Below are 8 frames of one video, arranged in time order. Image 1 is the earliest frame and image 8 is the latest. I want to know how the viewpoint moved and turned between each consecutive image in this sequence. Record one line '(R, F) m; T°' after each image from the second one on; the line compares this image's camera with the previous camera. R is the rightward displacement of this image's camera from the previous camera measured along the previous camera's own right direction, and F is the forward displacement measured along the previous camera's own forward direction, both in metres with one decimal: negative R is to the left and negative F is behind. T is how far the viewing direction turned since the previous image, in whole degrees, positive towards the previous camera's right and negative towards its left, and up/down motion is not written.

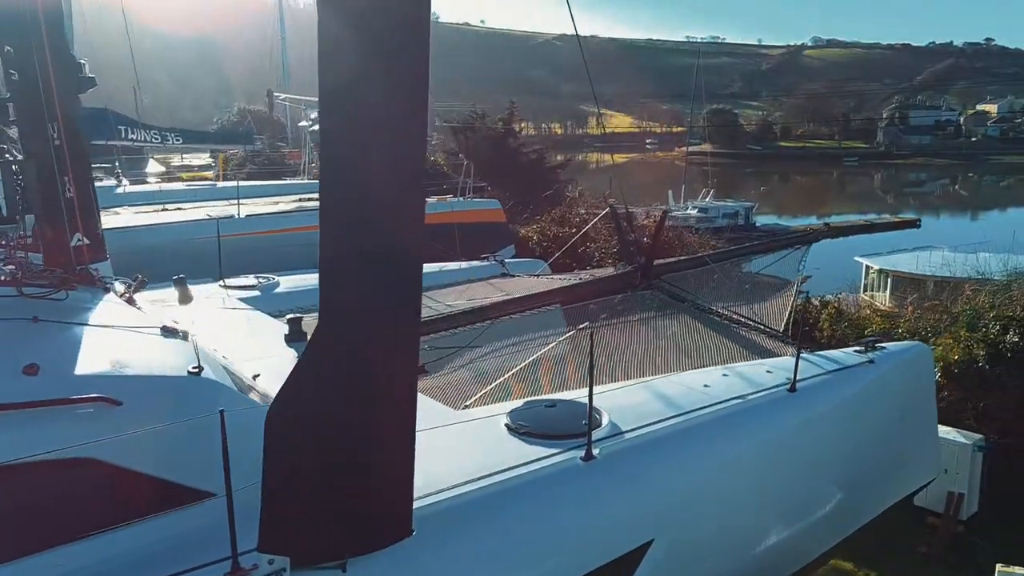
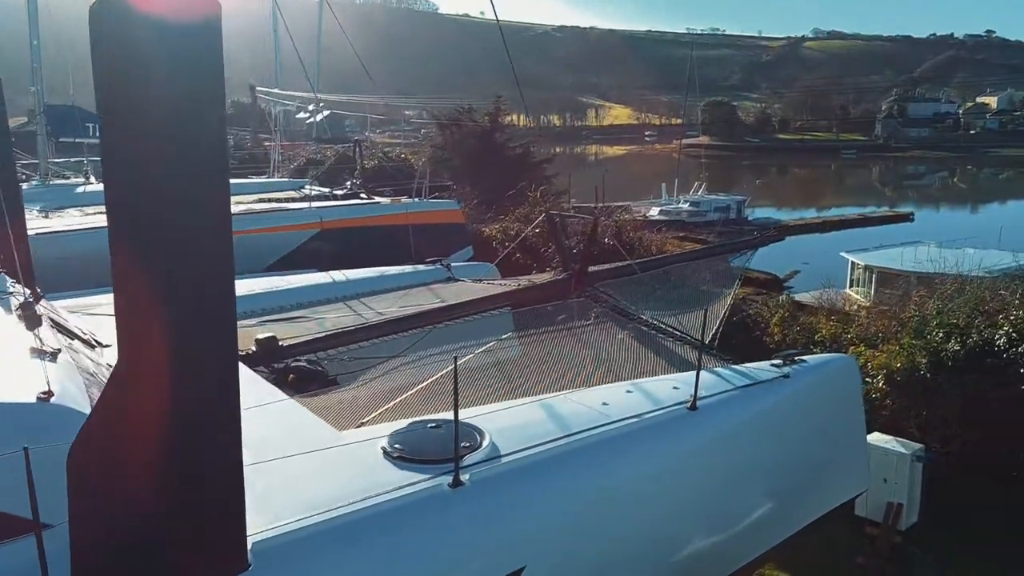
(+0.5, +0.1) m; 0°
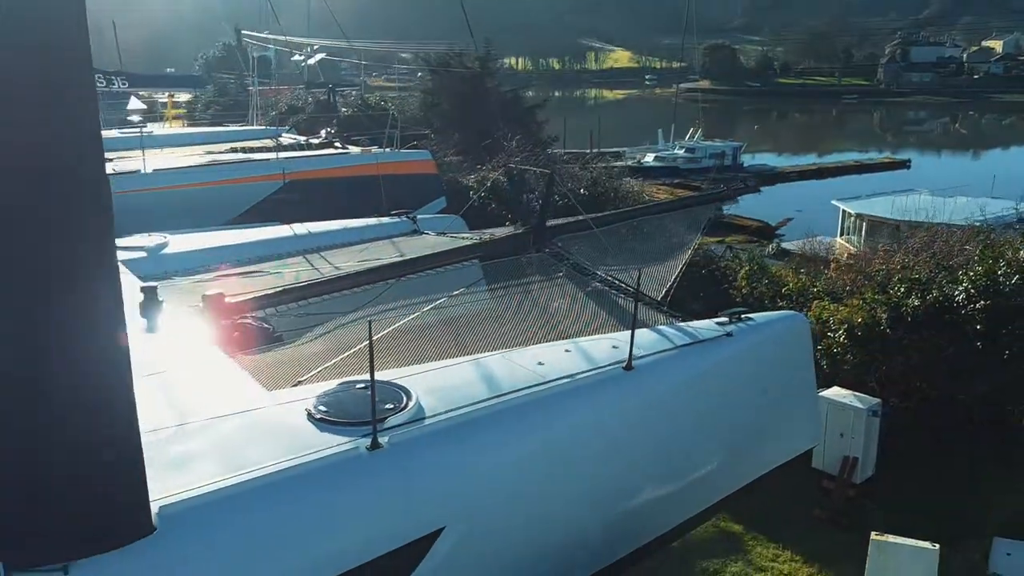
(+0.3, 0.0) m; 0°
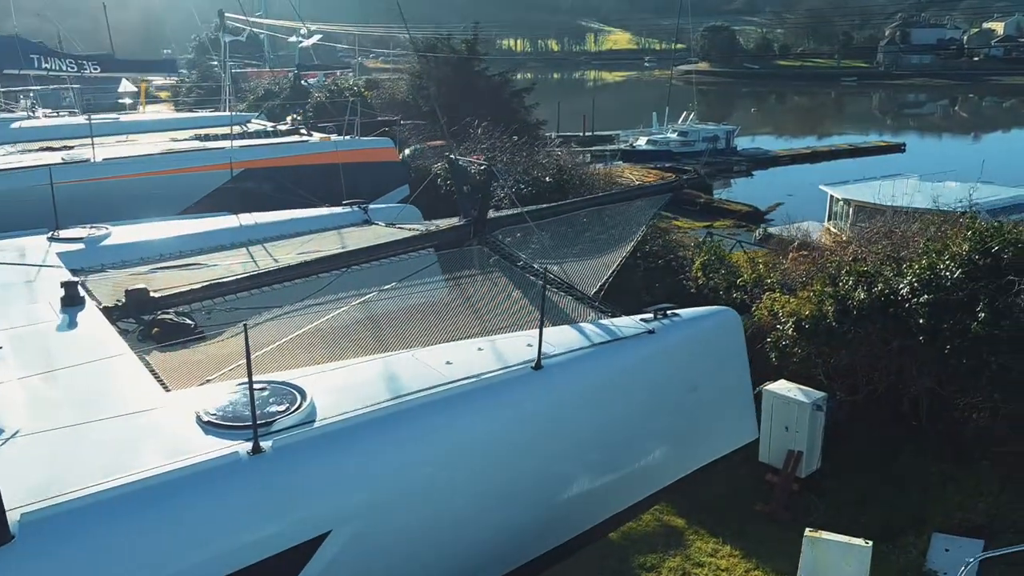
(+0.4, +0.1) m; 0°
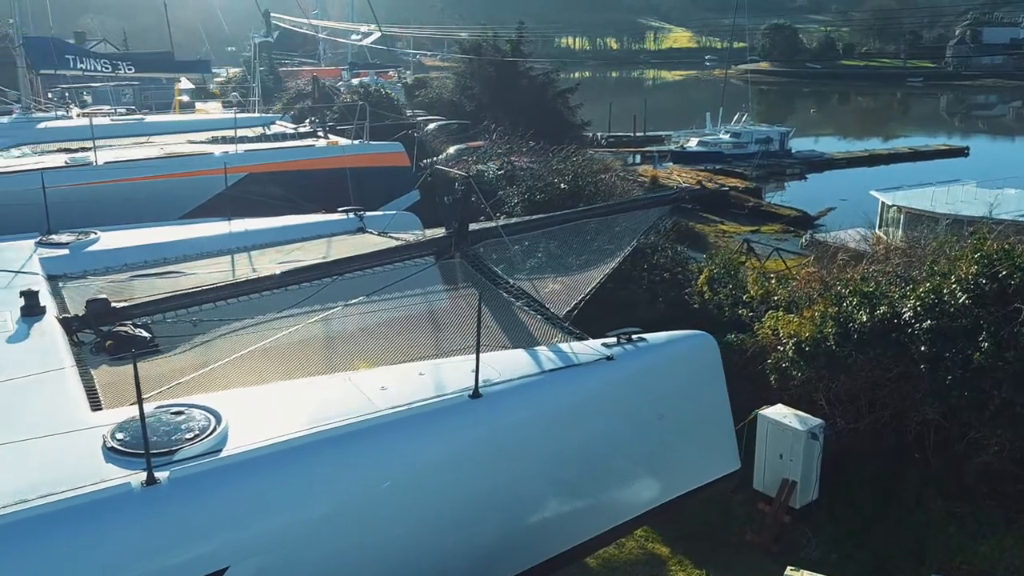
(+0.5, +0.2) m; -4°
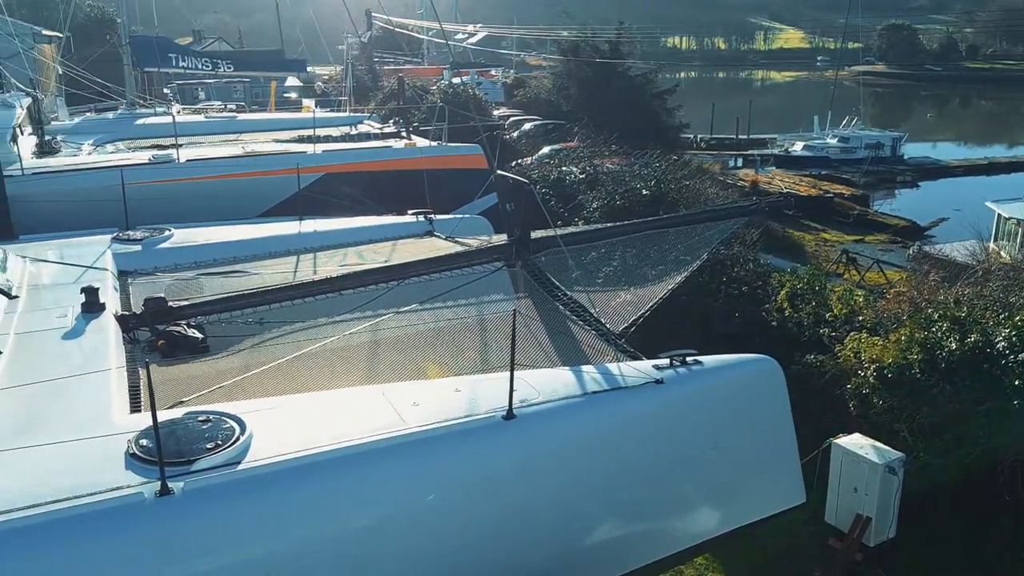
(+0.2, +0.2) m; -6°
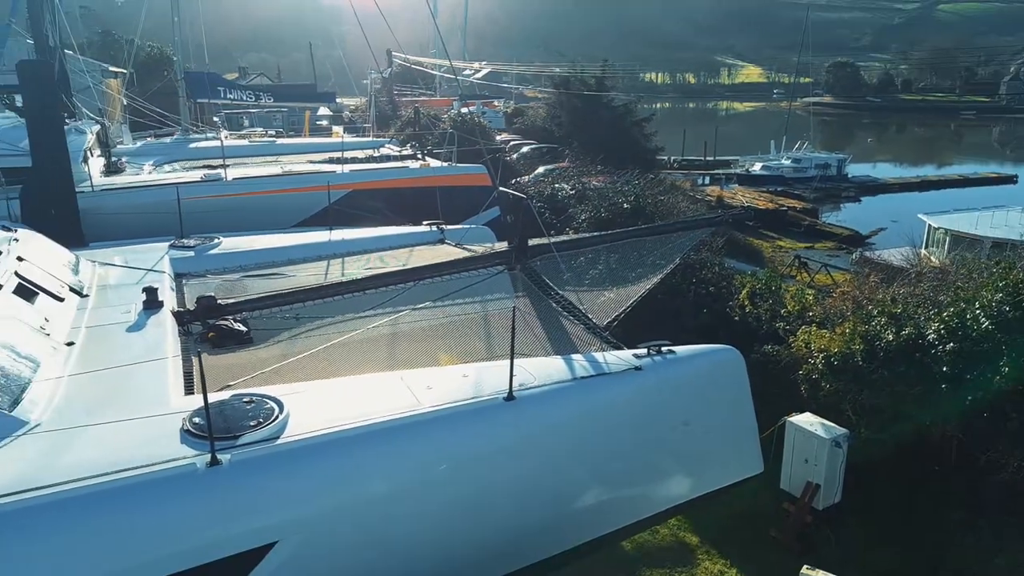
(-0.3, -0.8) m; +3°
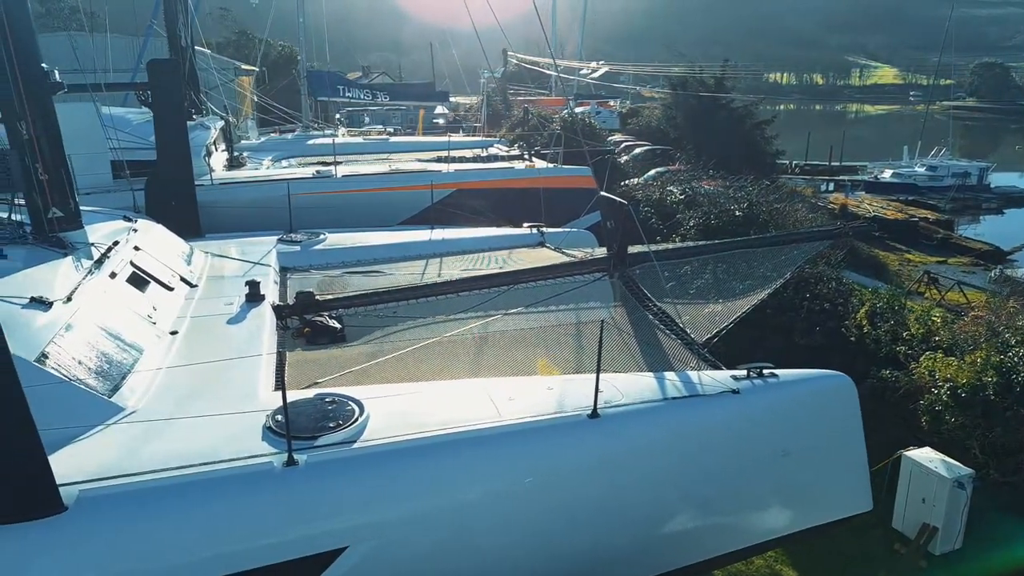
(+0.2, +0.2) m; -8°
